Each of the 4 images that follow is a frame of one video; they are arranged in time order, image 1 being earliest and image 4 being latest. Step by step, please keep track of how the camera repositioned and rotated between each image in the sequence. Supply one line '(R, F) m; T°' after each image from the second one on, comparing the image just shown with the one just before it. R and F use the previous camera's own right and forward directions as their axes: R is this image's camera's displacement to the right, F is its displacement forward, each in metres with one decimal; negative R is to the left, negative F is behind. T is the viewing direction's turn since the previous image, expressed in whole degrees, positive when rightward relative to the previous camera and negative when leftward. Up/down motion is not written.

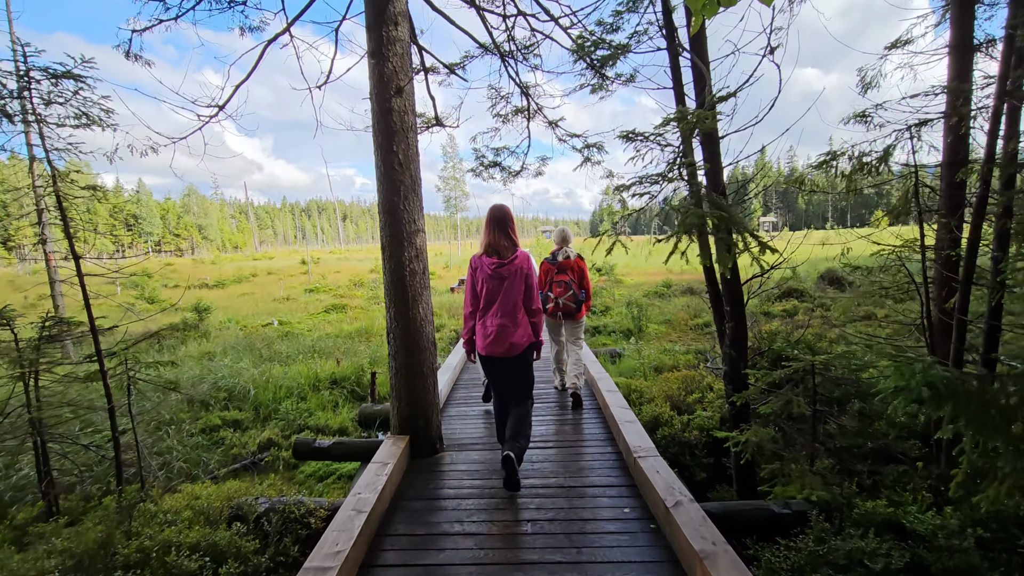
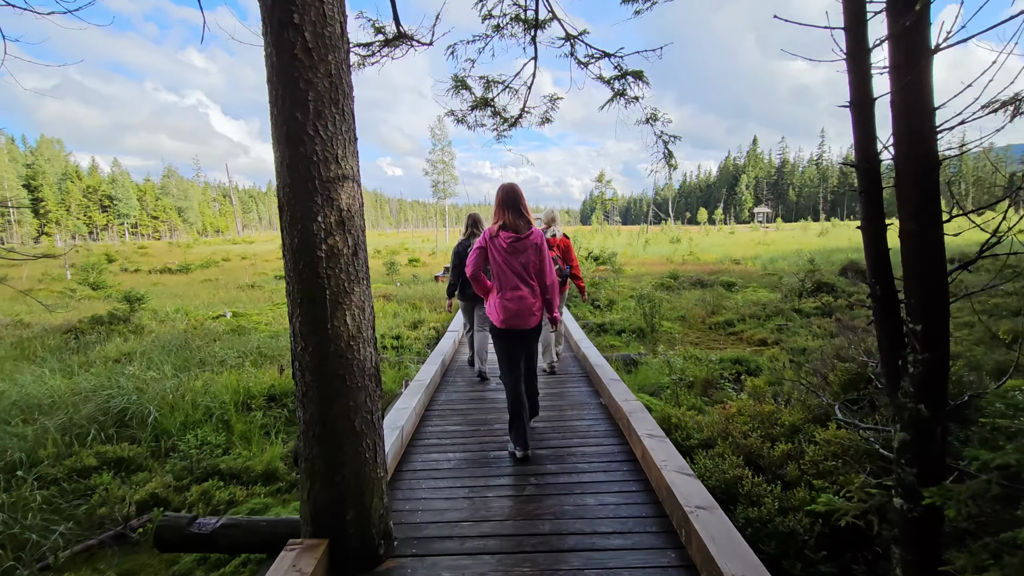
(0.0, +1.6) m; +1°
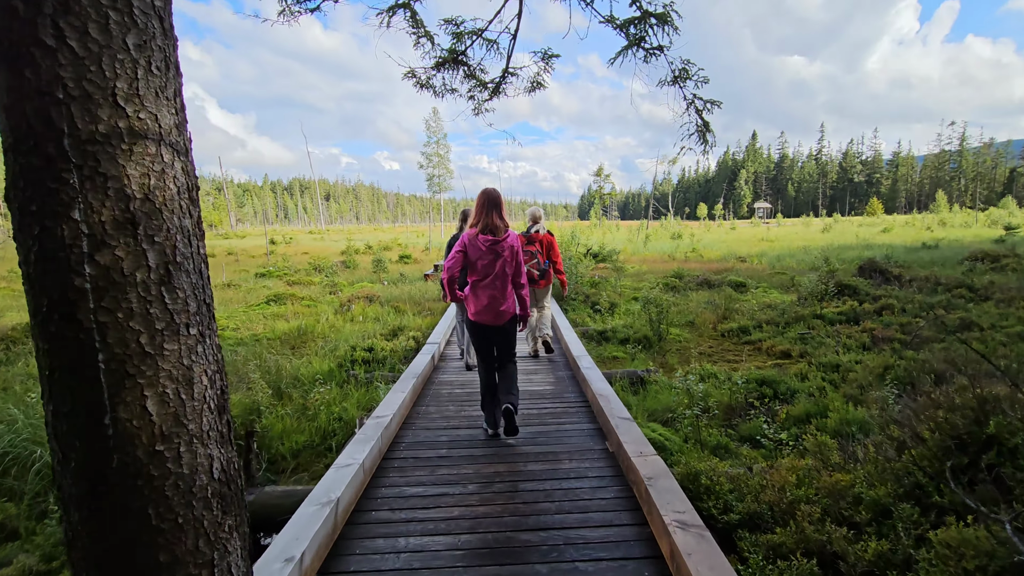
(+0.1, +0.9) m; 0°
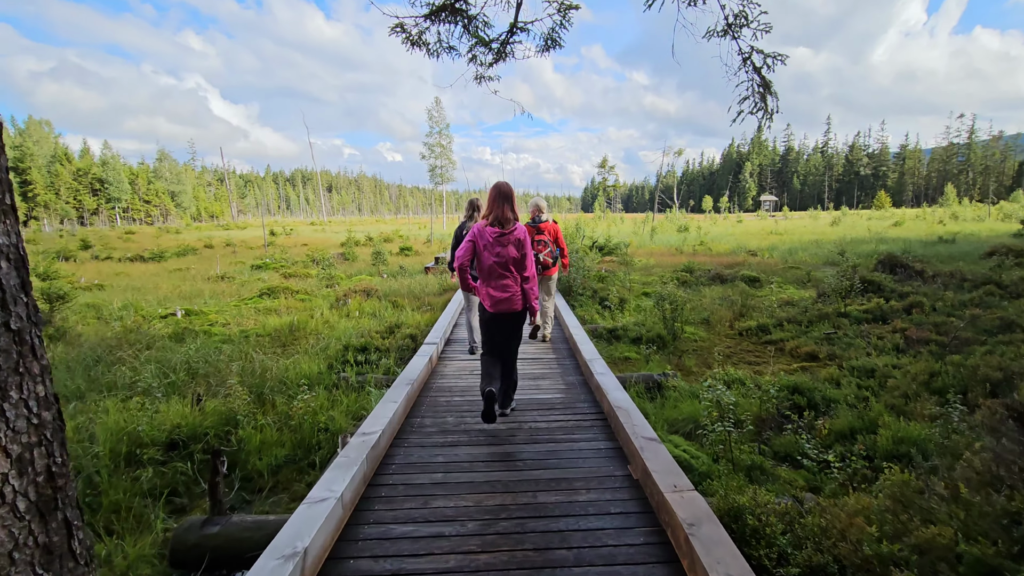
(0.0, +0.5) m; 0°
